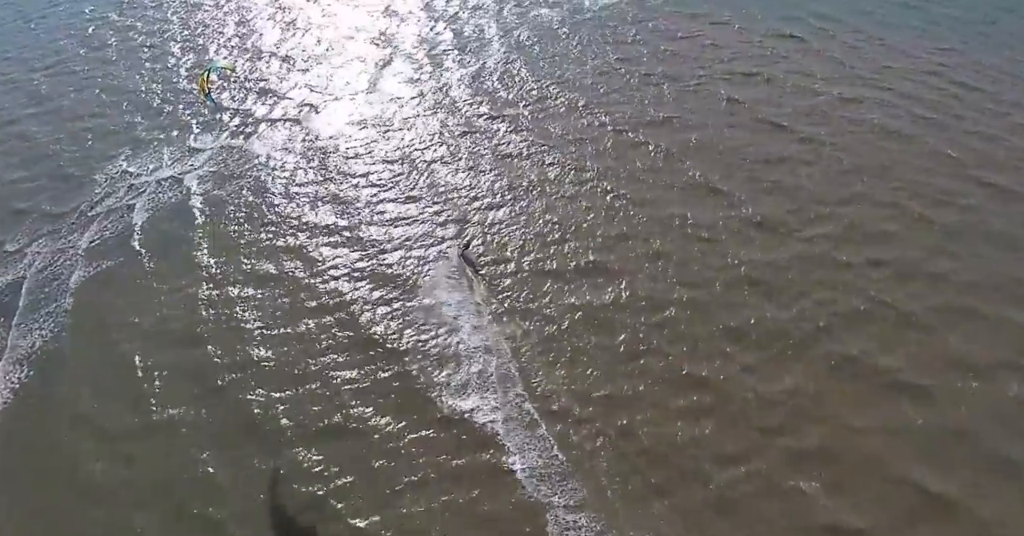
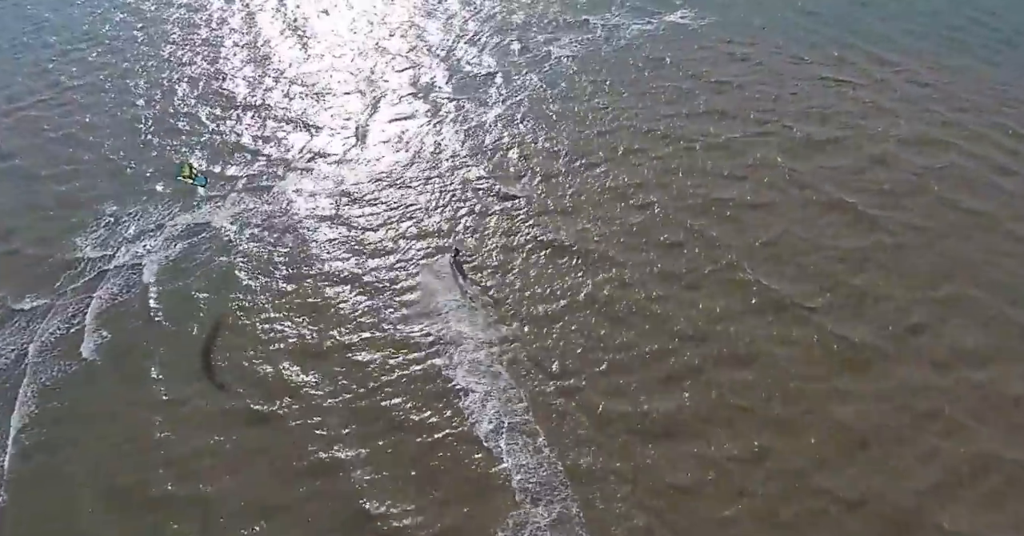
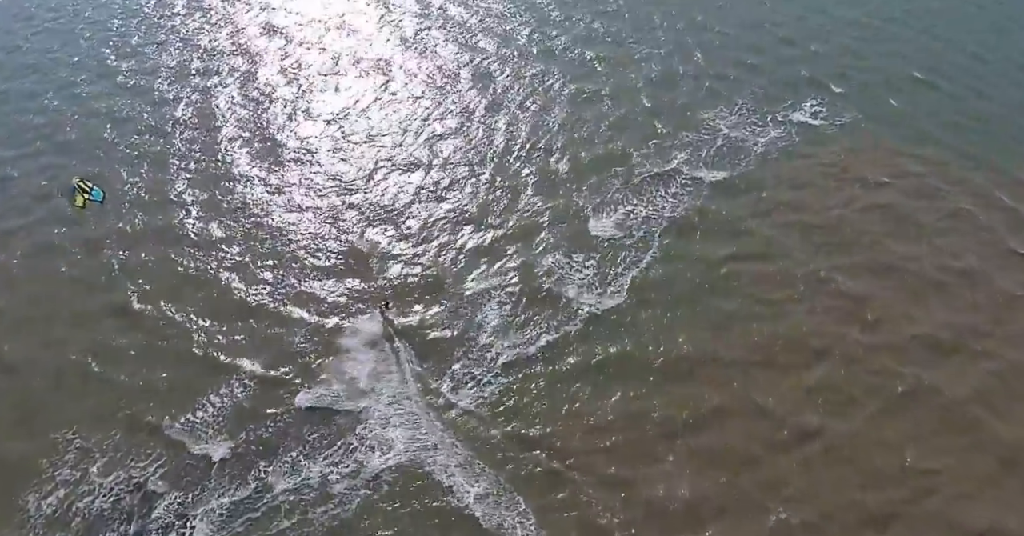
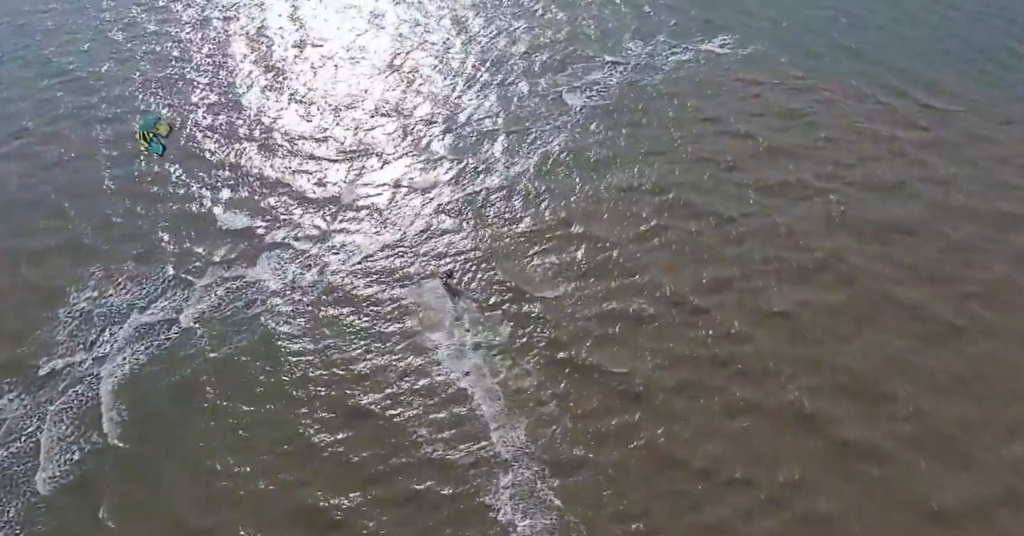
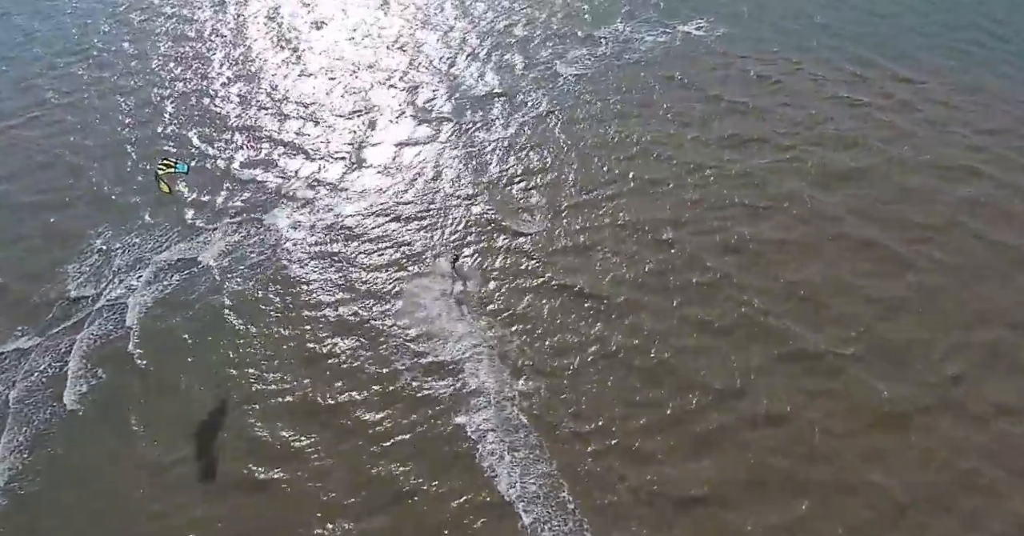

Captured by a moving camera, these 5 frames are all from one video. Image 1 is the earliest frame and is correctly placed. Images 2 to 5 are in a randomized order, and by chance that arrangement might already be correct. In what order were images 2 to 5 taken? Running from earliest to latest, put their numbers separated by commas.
2, 5, 4, 3
